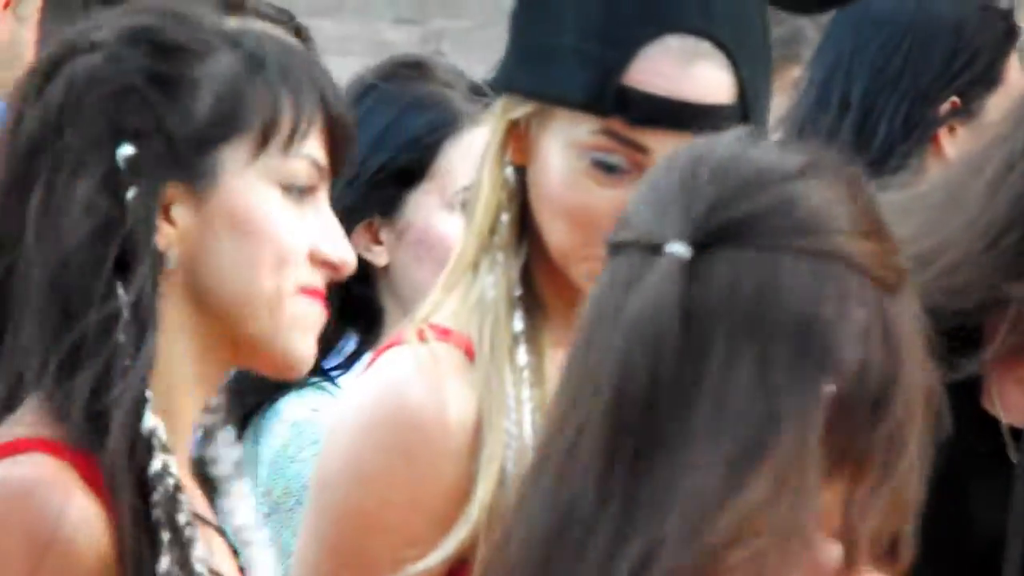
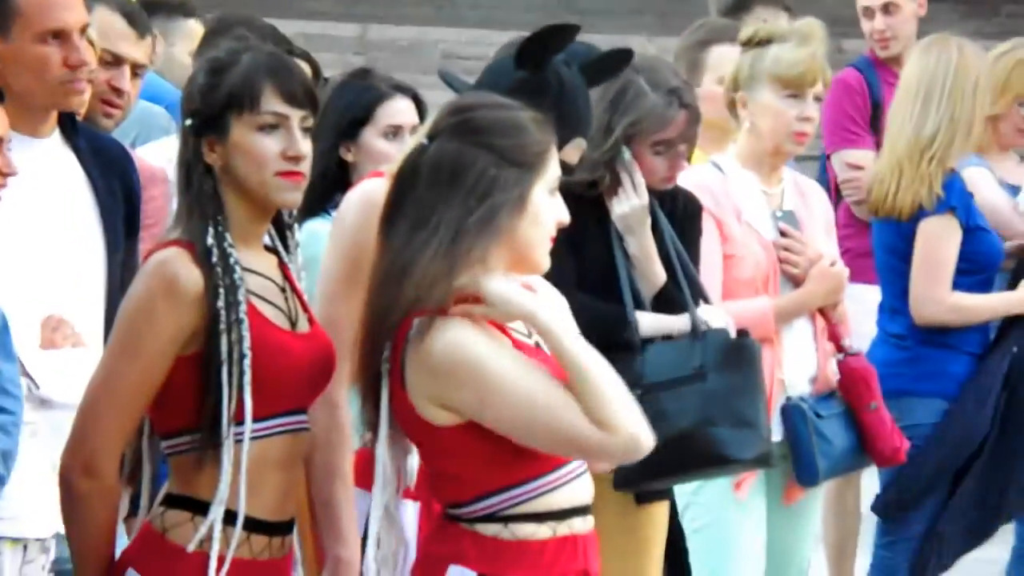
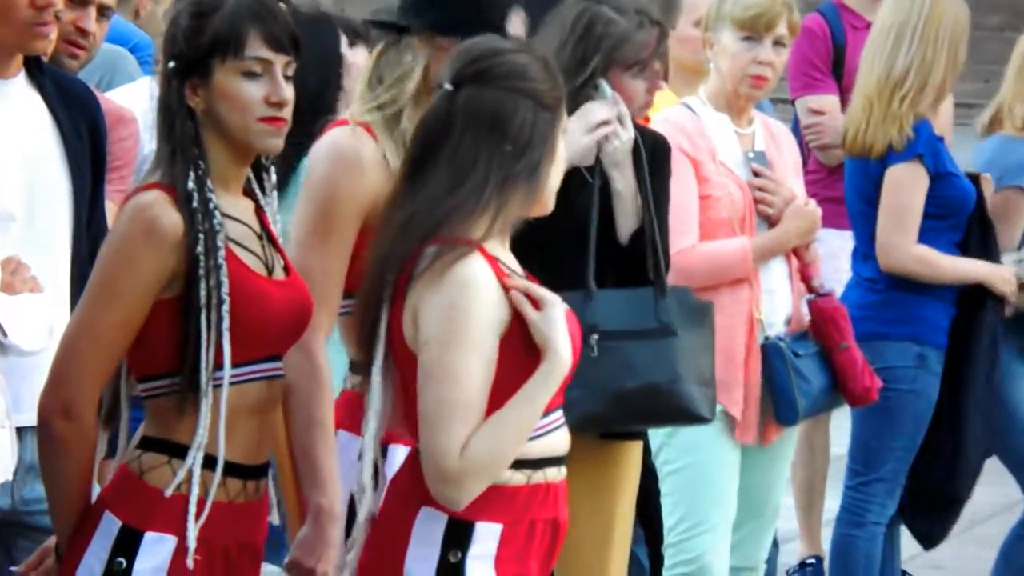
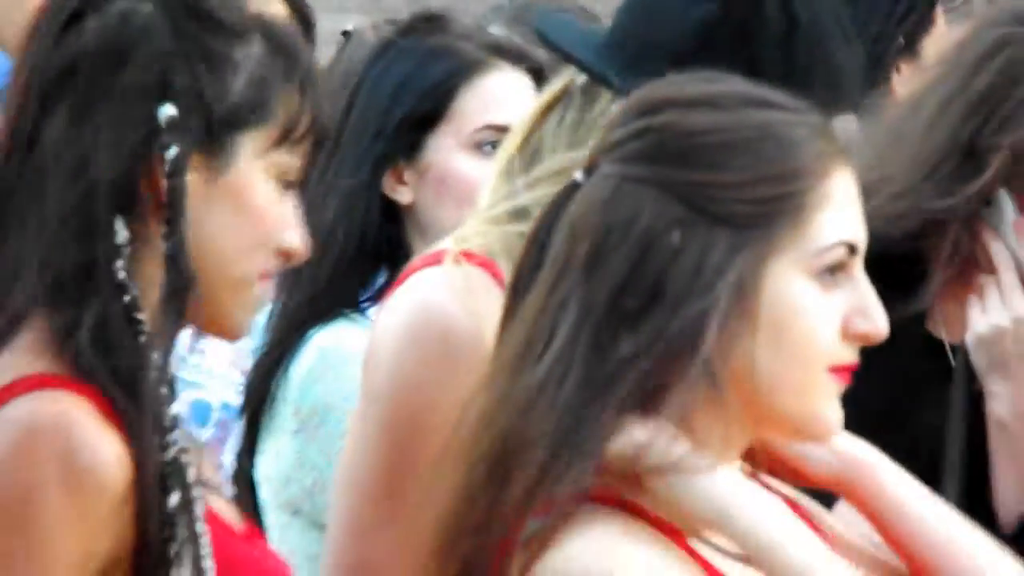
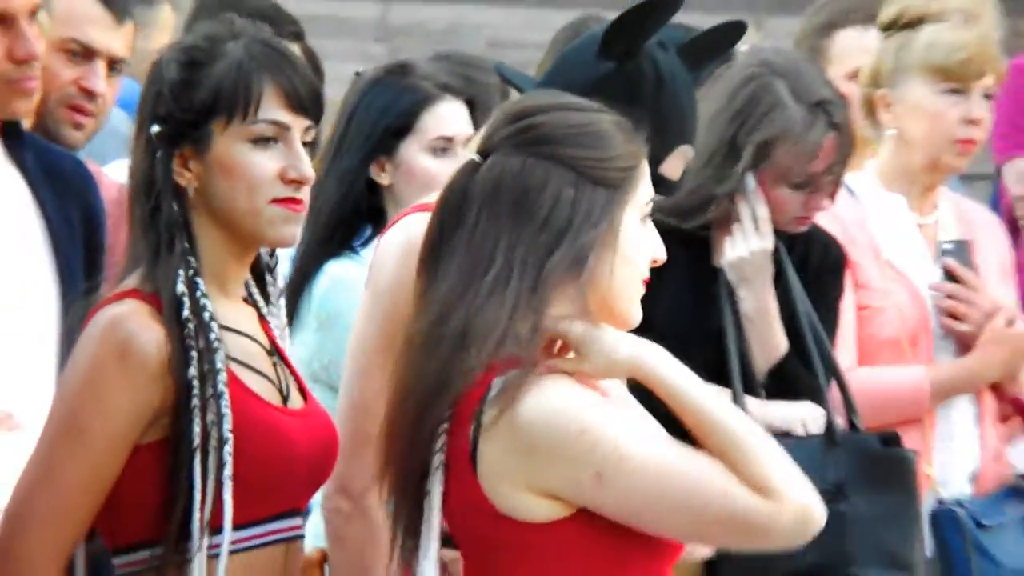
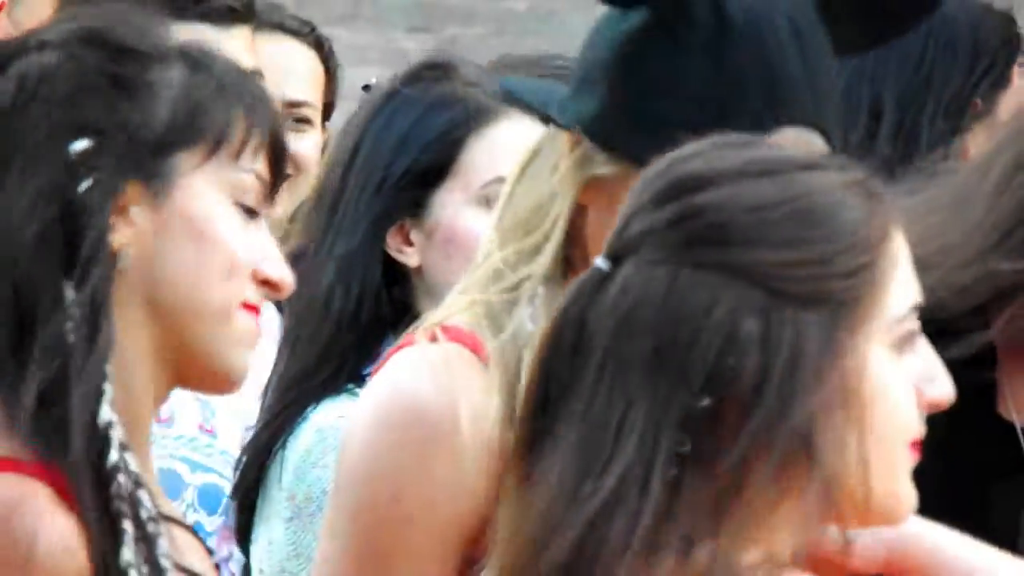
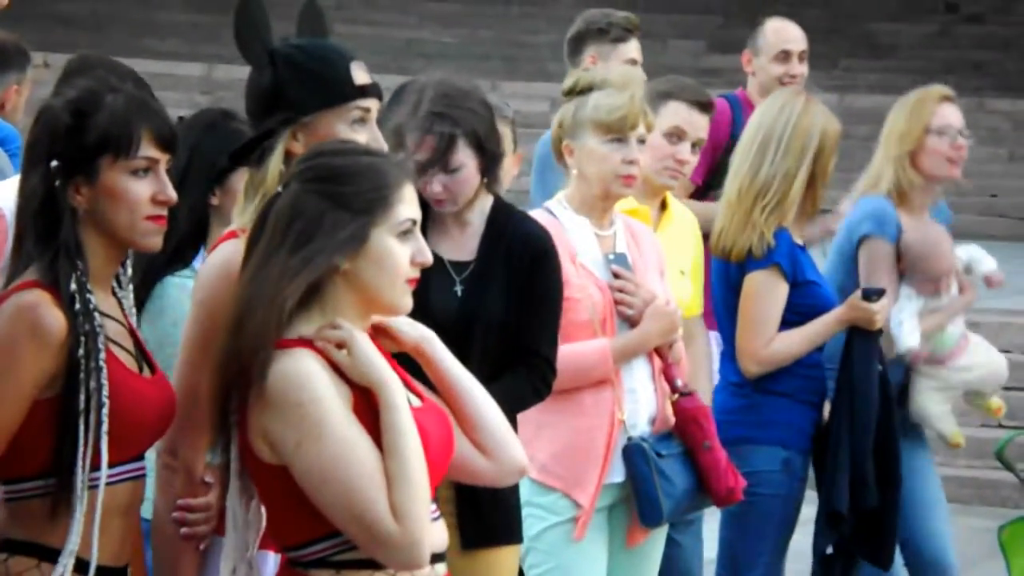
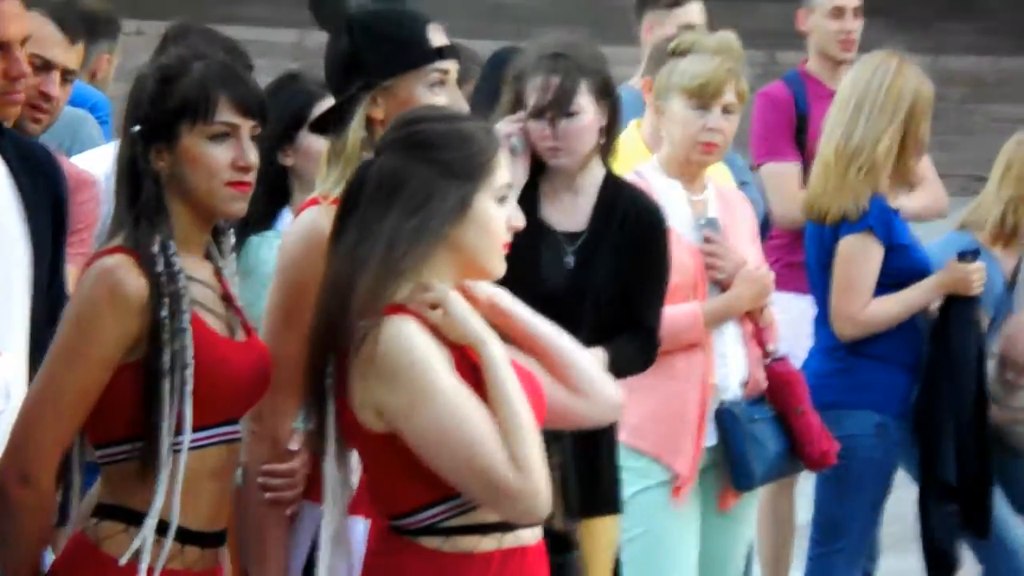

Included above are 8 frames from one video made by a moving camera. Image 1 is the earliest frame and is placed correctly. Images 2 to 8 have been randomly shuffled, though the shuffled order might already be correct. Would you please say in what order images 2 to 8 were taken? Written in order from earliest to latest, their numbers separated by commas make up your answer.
6, 4, 5, 2, 3, 8, 7
